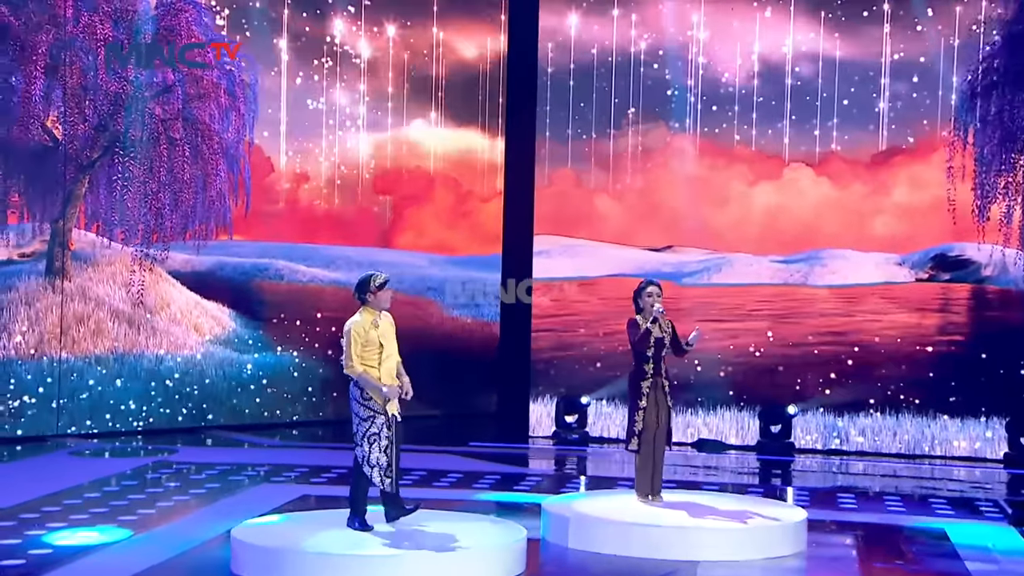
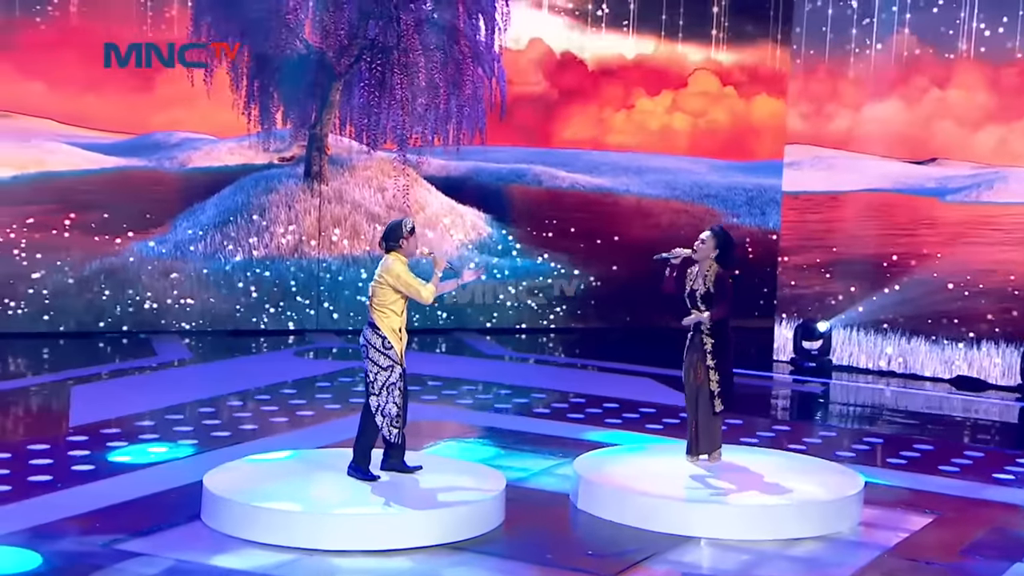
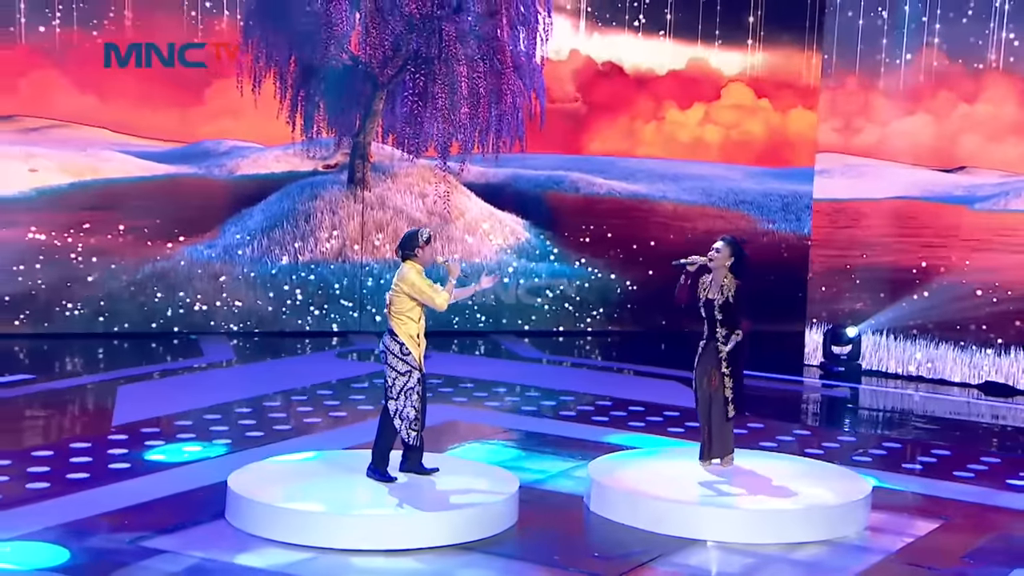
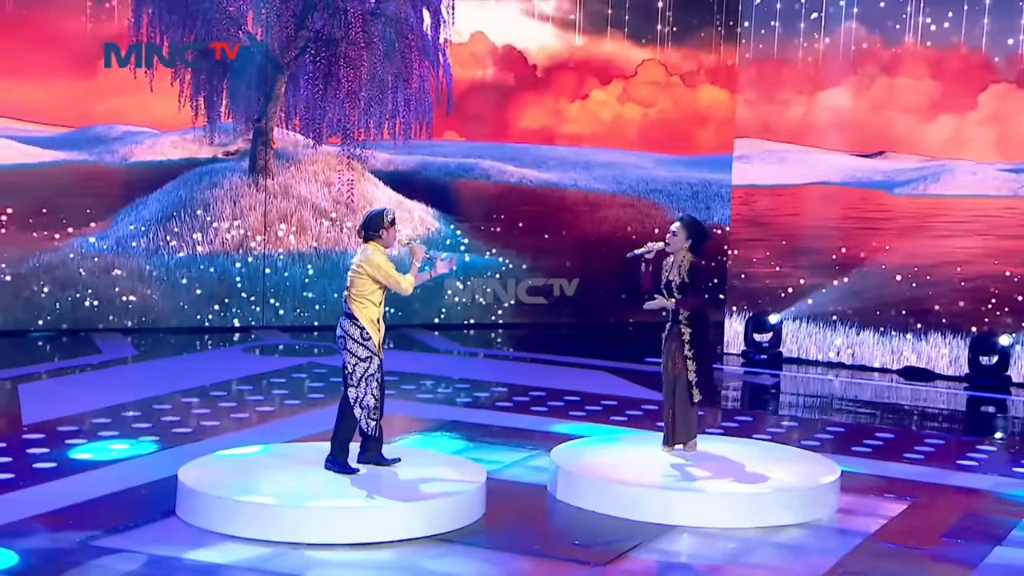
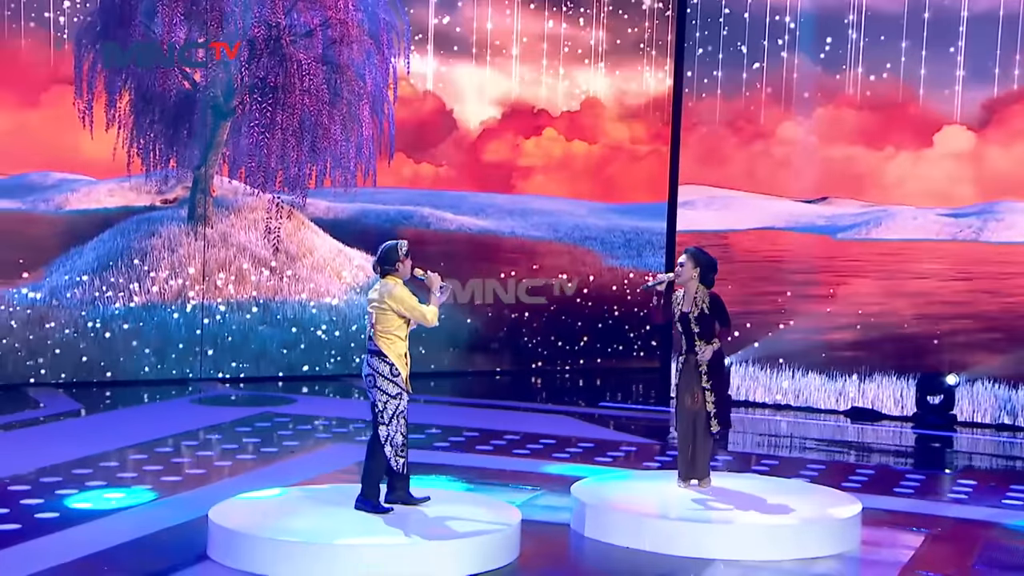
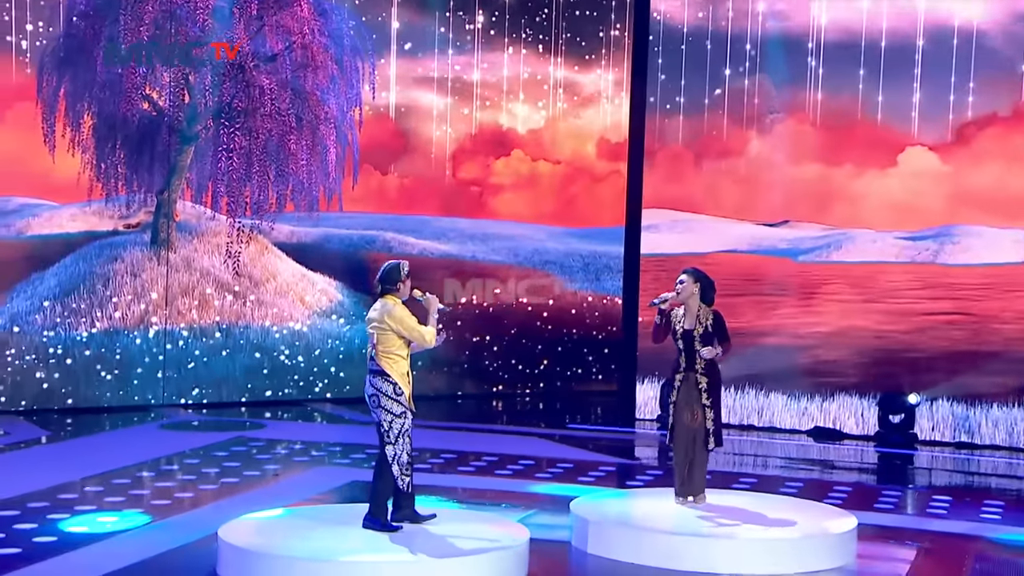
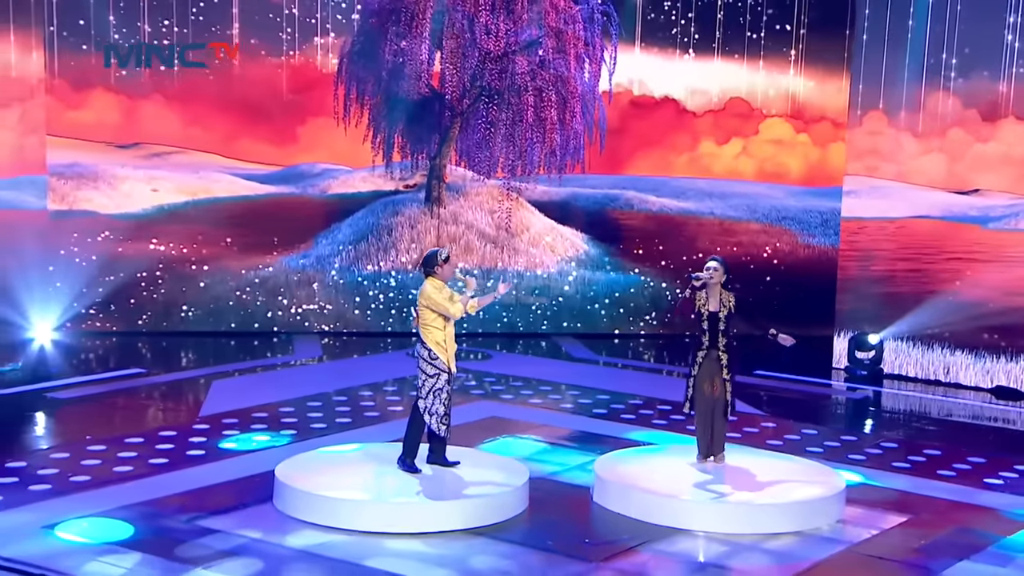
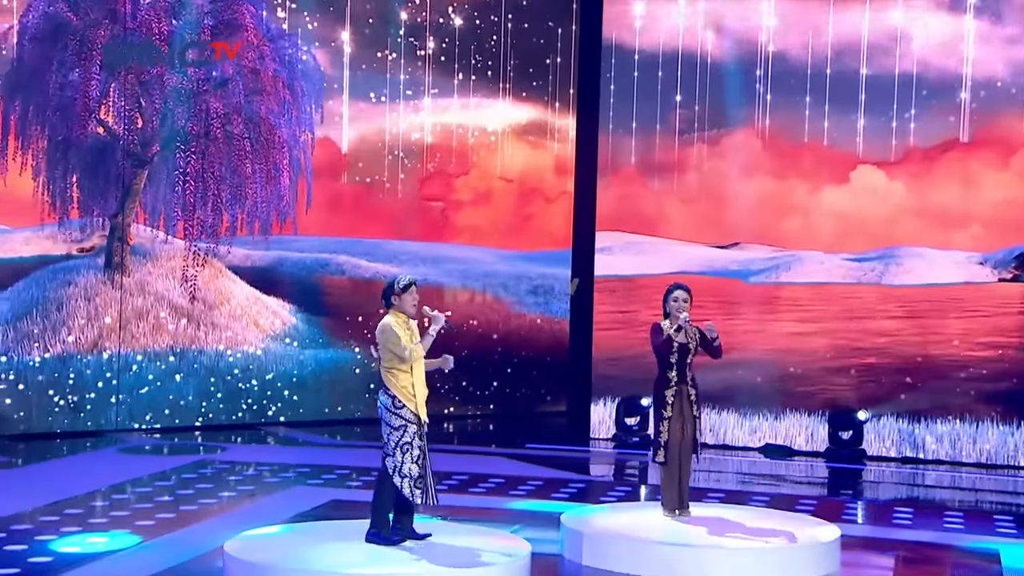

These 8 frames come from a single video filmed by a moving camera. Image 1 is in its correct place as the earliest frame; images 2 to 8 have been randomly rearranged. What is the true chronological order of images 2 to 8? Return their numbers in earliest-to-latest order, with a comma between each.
8, 6, 5, 4, 2, 3, 7
